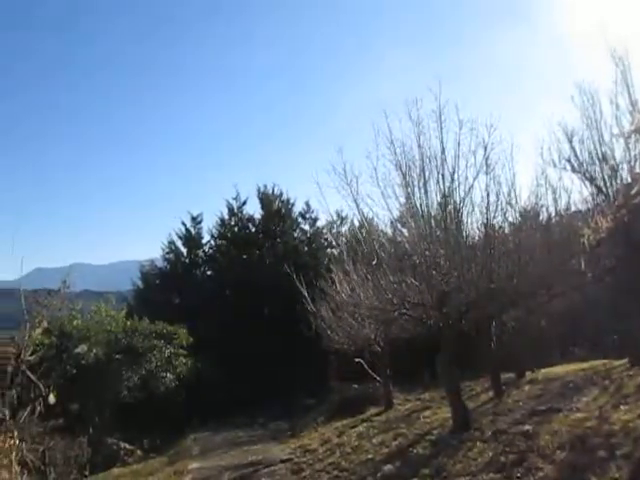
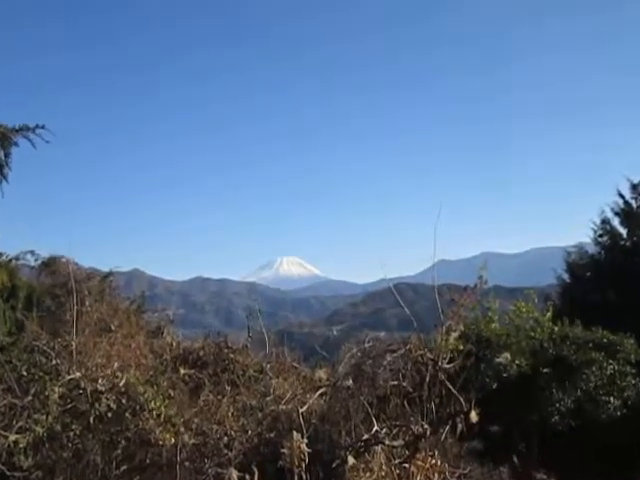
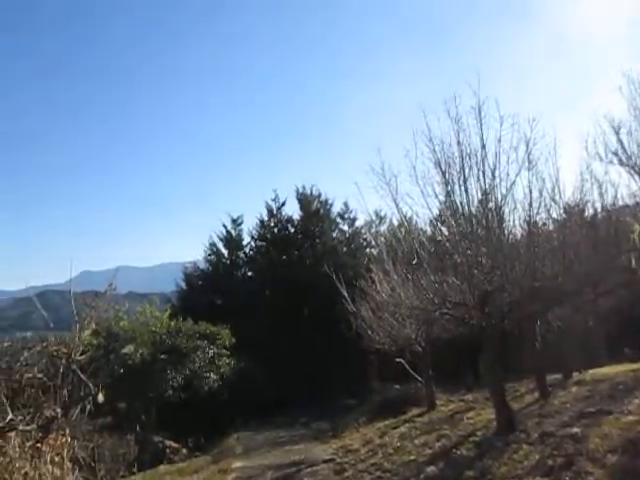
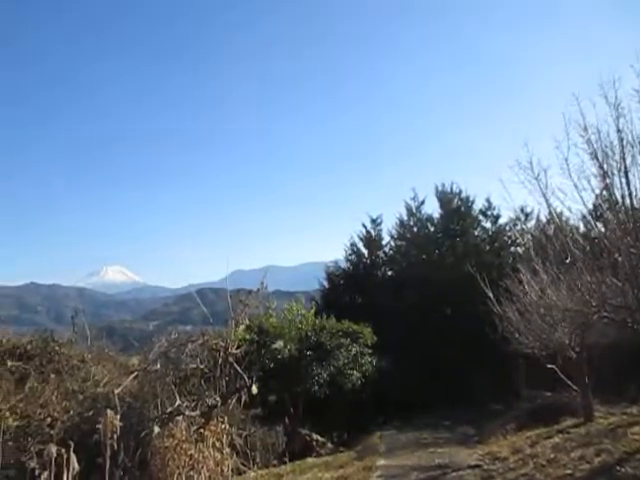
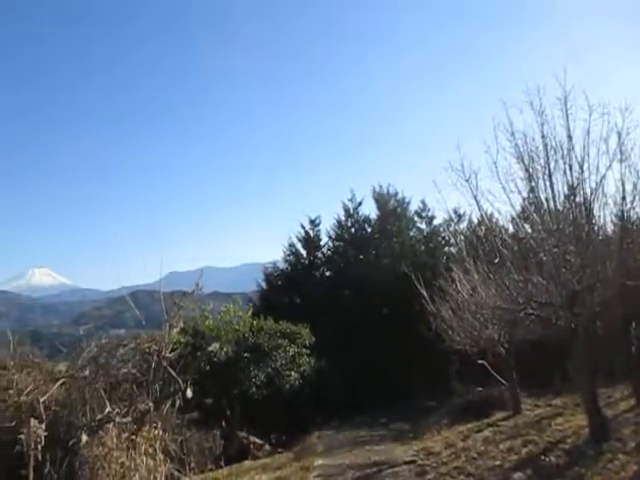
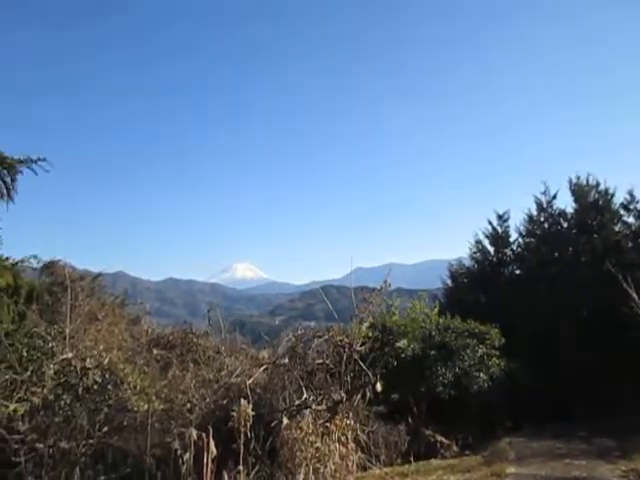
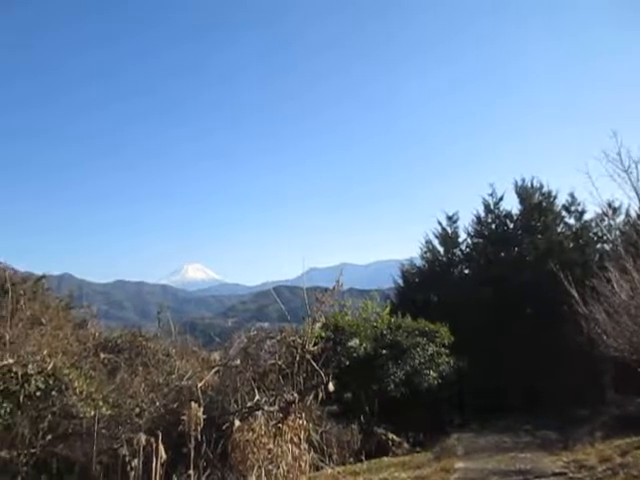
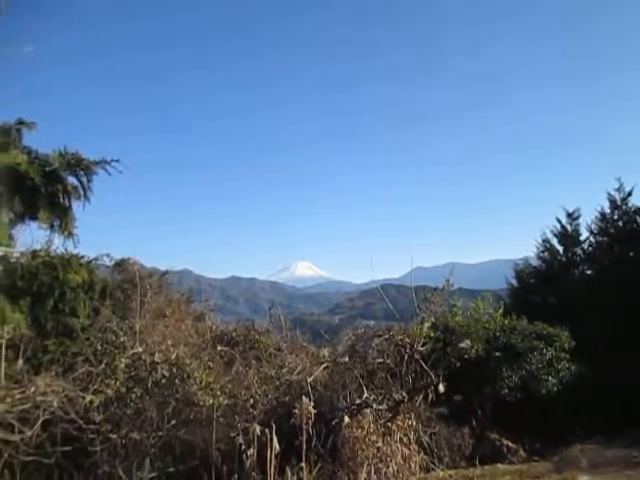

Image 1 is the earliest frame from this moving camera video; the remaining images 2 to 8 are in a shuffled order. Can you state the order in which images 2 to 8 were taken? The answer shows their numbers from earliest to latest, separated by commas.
3, 5, 4, 7, 6, 8, 2
